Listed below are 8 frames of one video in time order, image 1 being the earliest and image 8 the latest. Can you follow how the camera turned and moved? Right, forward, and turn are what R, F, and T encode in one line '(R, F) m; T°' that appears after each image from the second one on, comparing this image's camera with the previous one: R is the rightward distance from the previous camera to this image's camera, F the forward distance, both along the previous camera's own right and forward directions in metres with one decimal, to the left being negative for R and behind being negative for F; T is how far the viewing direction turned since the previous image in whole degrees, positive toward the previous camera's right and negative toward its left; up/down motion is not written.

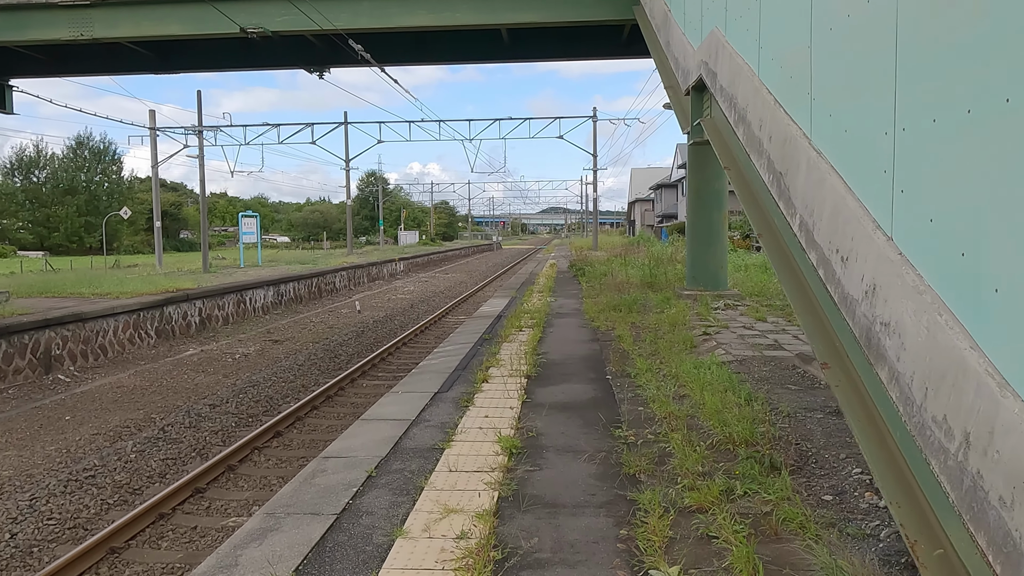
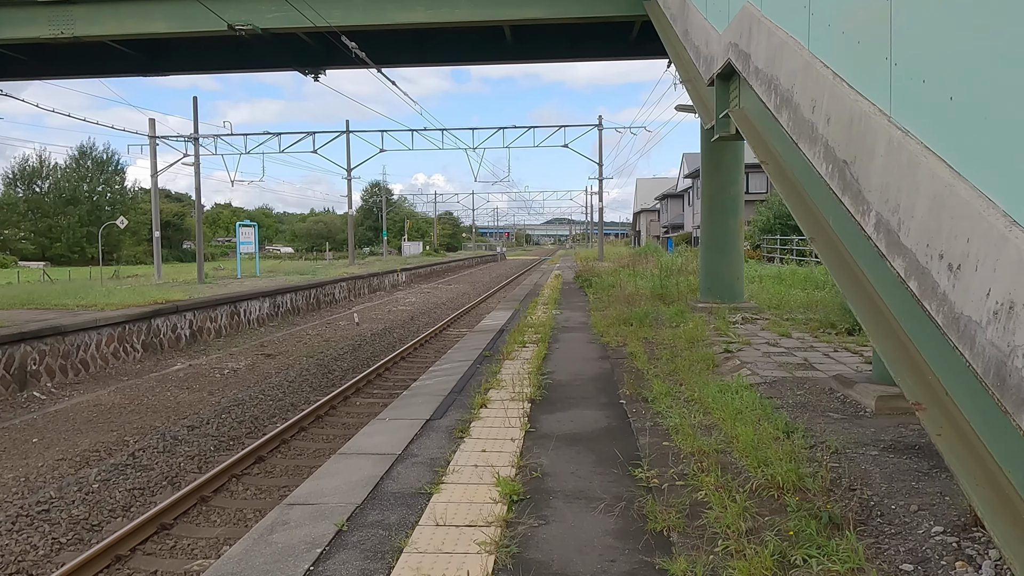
(0.0, +0.6) m; 0°
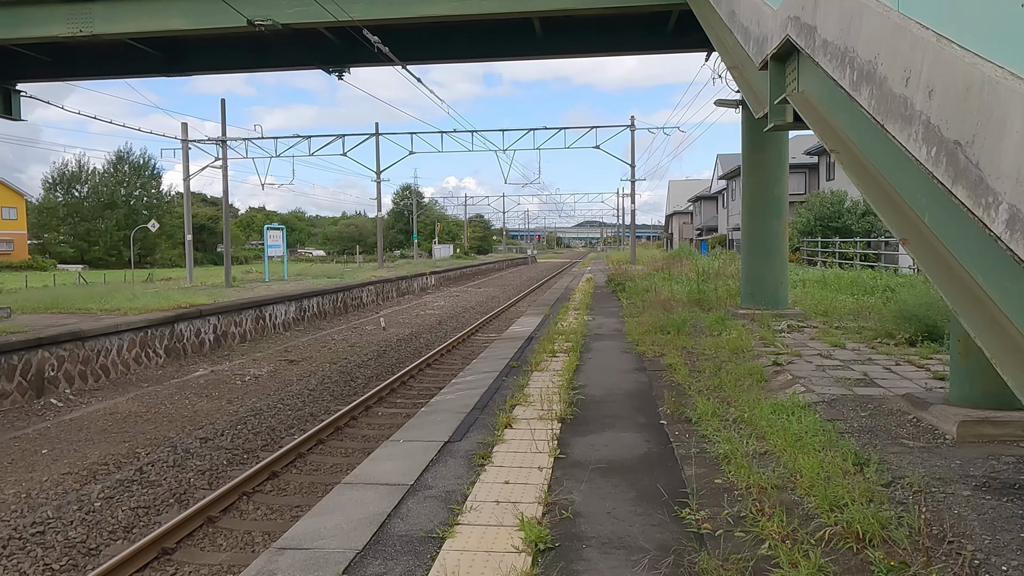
(0.0, +0.5) m; -2°
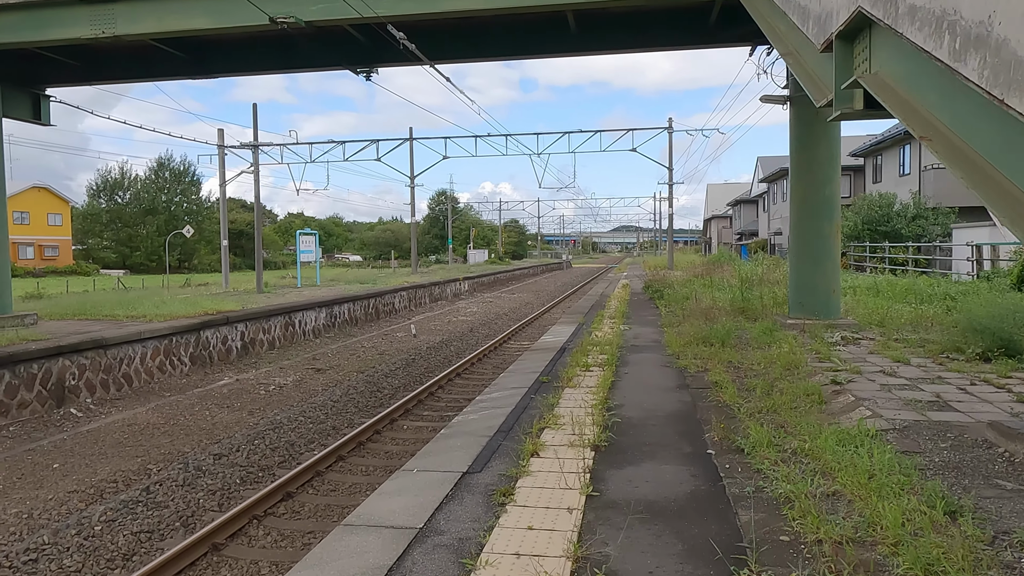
(0.0, +0.5) m; -3°
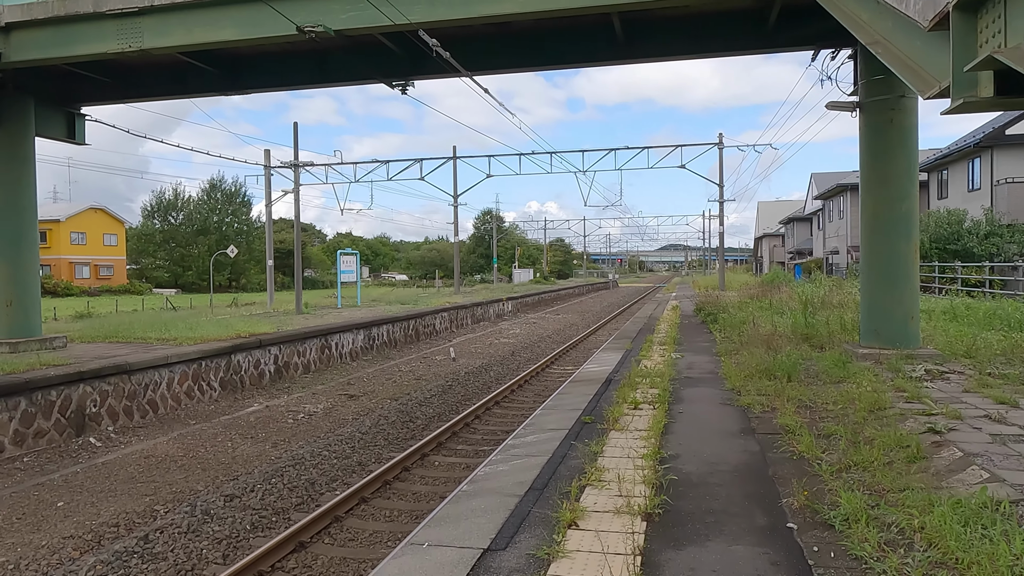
(+0.1, +0.7) m; -3°
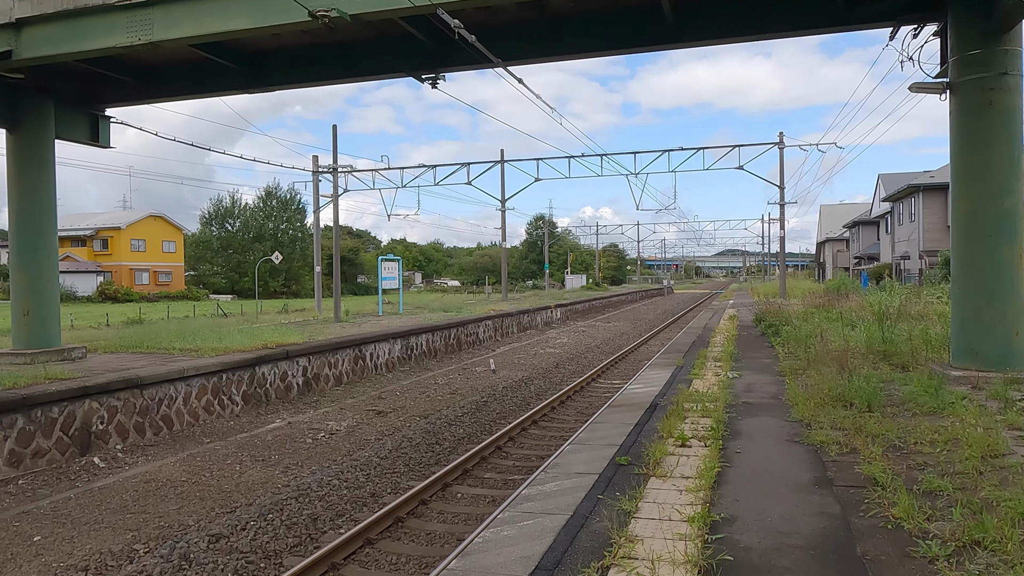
(+0.2, +1.0) m; -4°
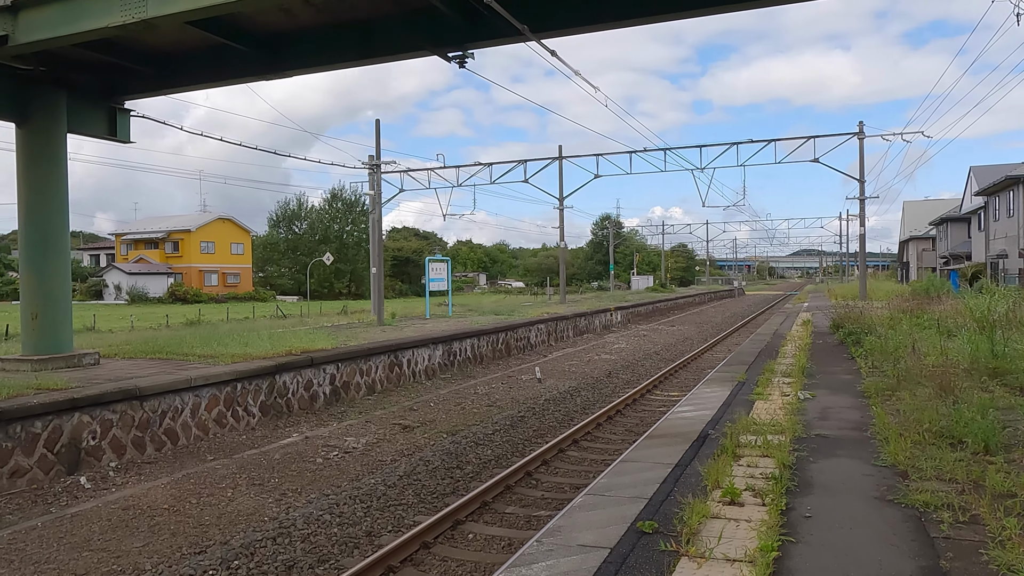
(+0.4, +1.2) m; -5°
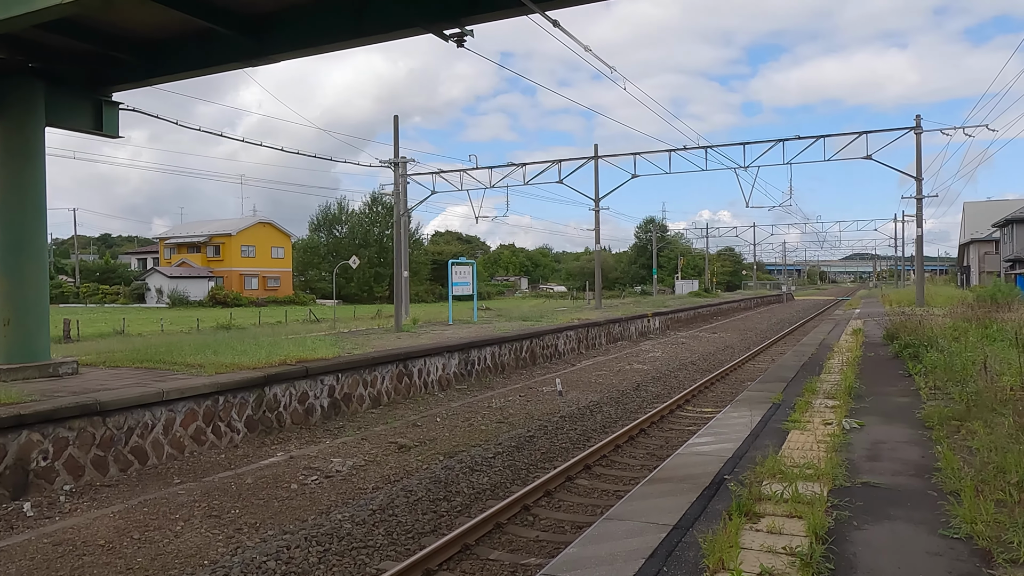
(+0.5, +1.1) m; -3°
